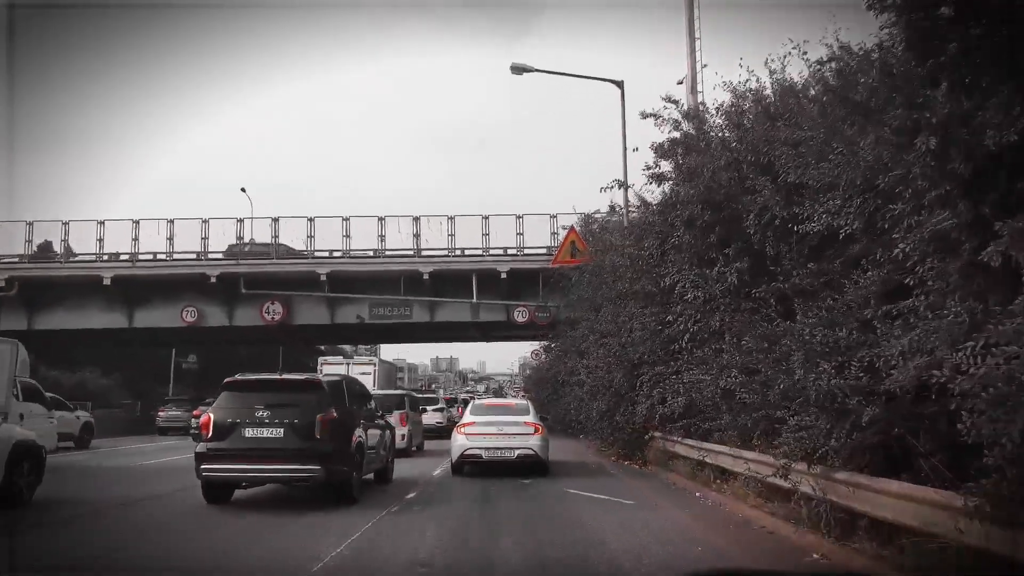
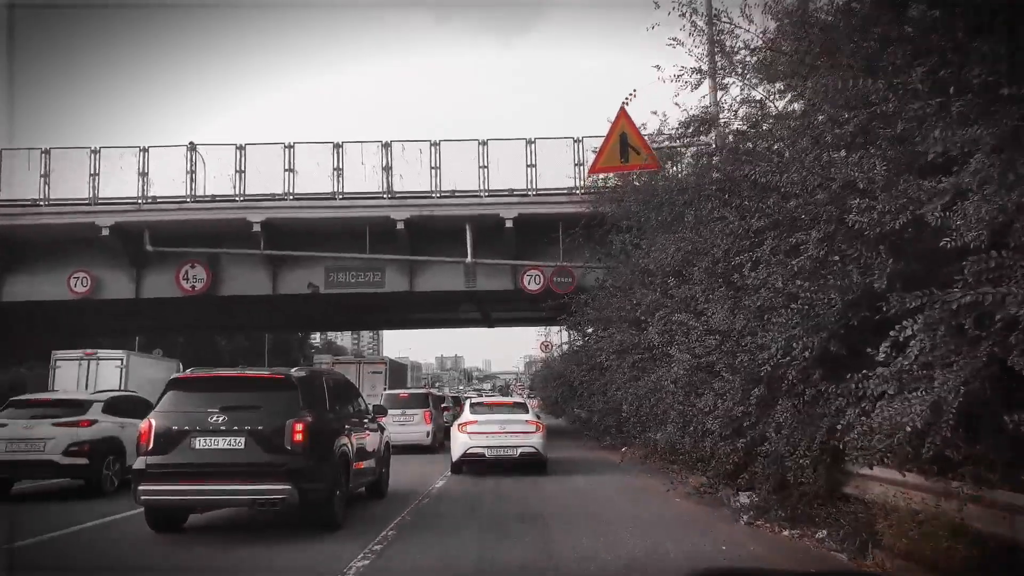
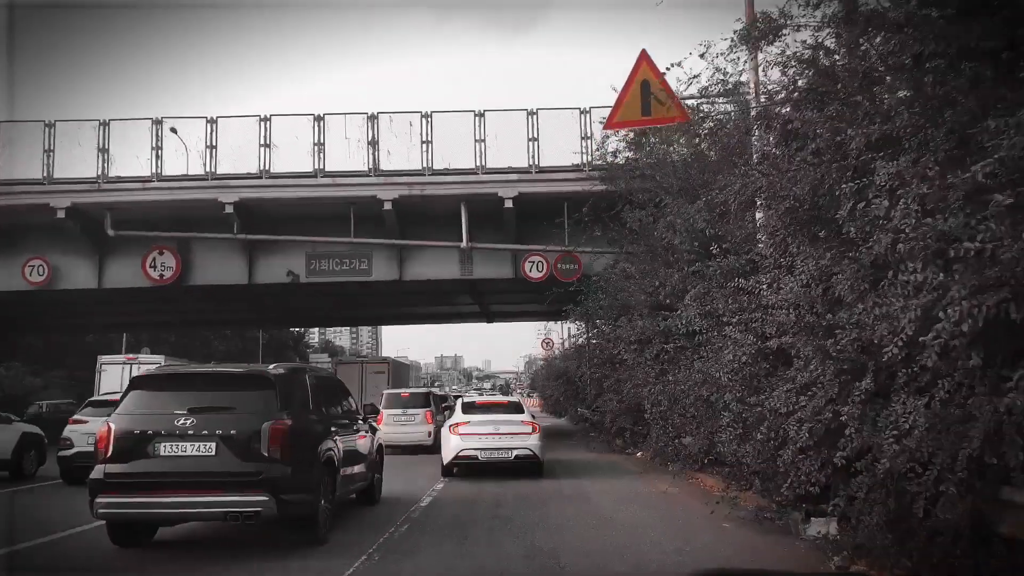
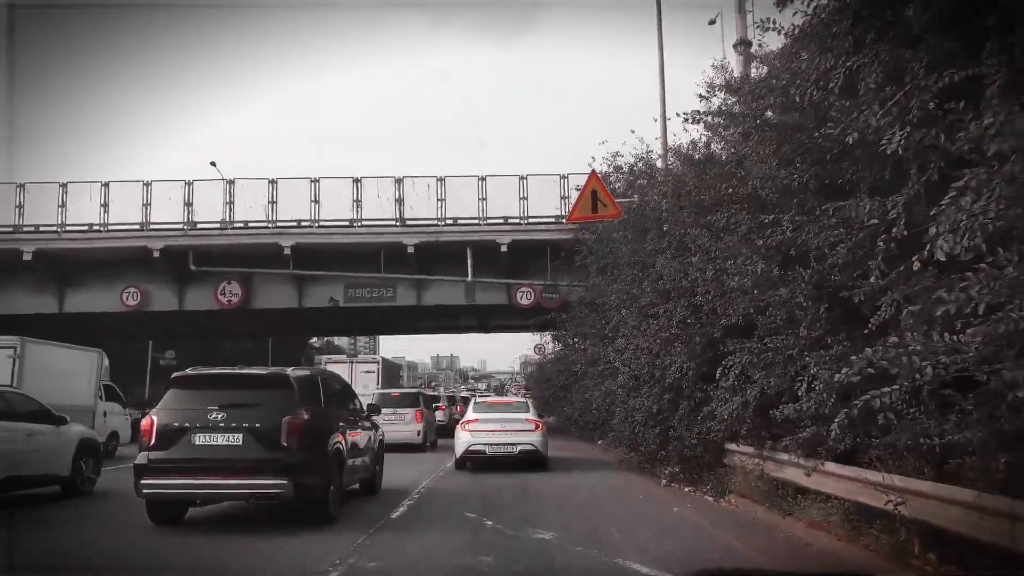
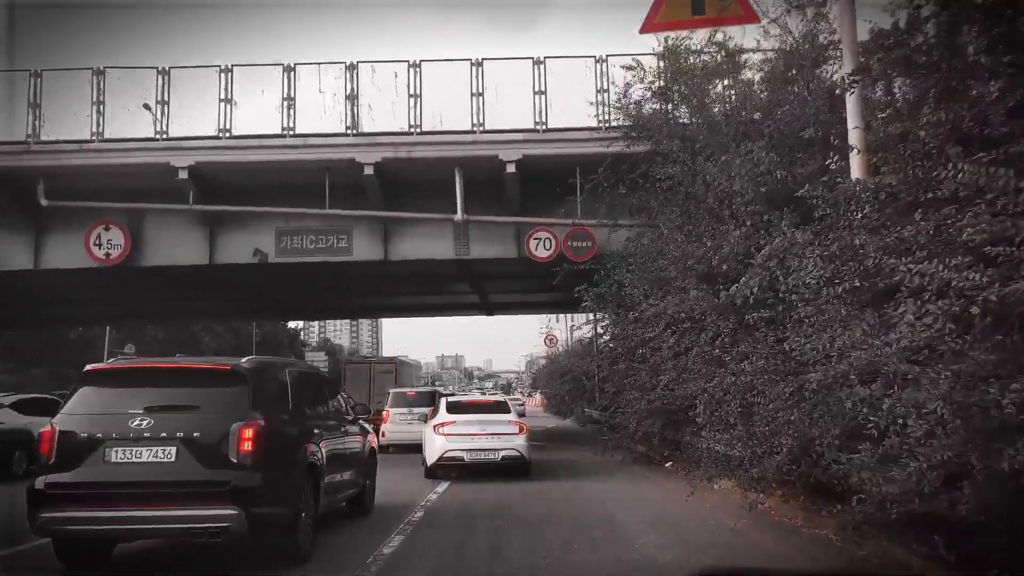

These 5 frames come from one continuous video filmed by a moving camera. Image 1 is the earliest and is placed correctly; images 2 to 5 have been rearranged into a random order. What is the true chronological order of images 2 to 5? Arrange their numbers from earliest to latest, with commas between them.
4, 2, 3, 5
